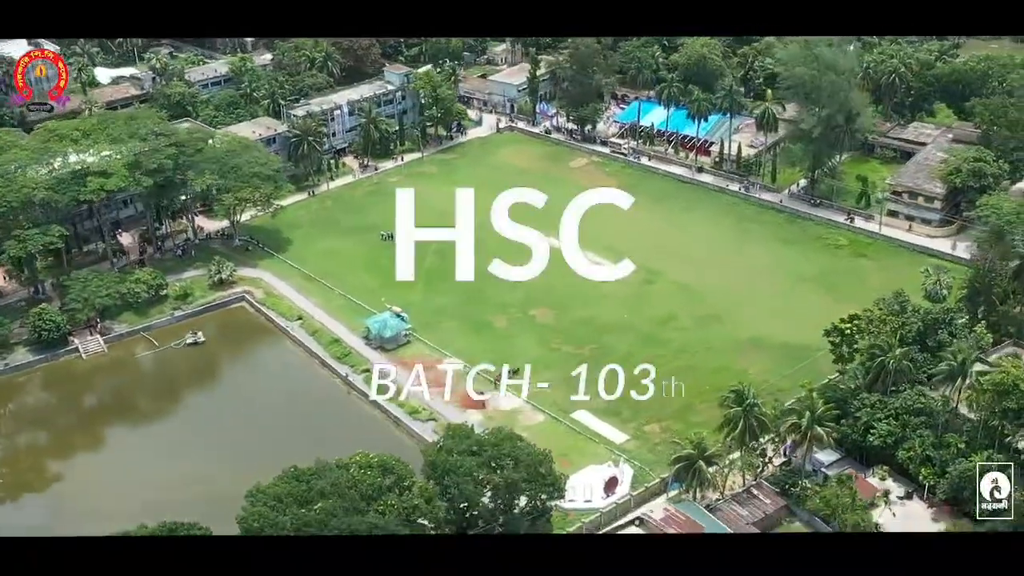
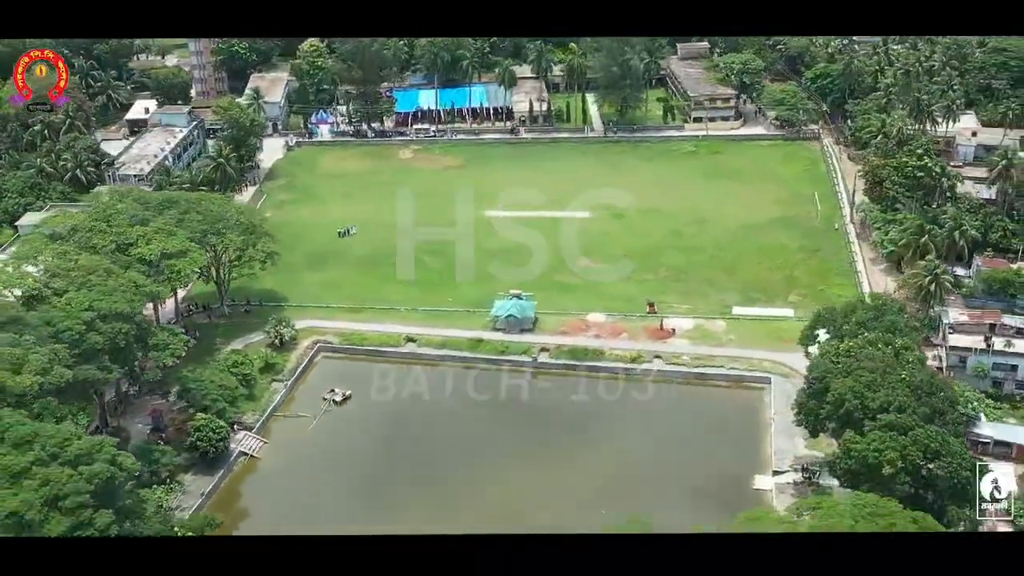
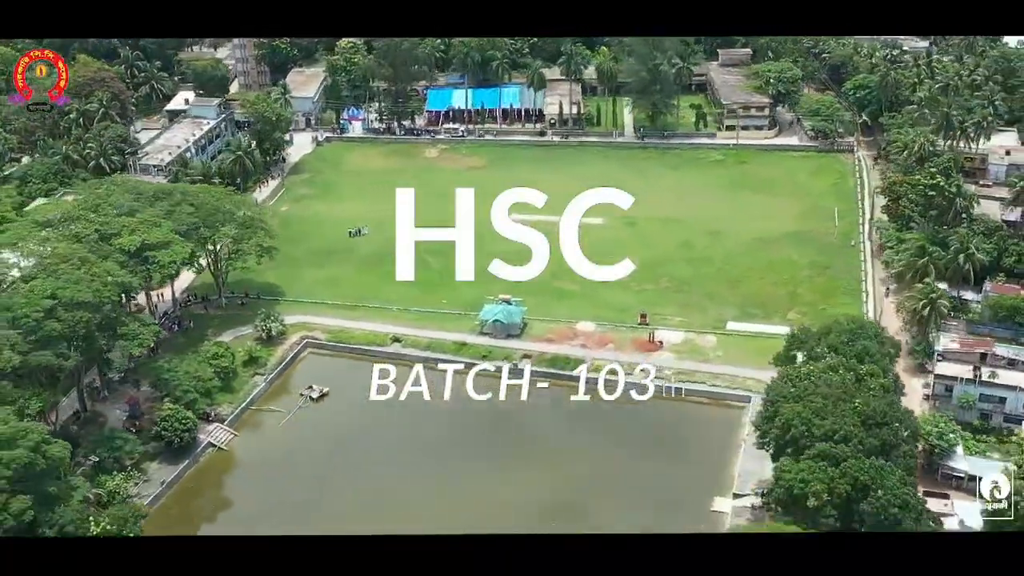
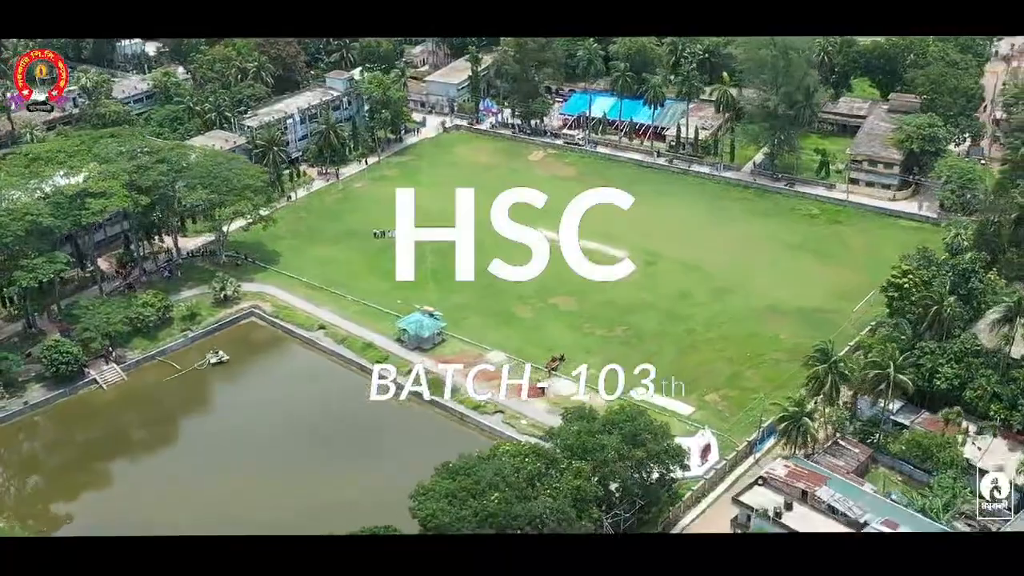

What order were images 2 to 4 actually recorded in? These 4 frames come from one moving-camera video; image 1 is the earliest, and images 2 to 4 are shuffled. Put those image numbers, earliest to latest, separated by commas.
4, 3, 2
